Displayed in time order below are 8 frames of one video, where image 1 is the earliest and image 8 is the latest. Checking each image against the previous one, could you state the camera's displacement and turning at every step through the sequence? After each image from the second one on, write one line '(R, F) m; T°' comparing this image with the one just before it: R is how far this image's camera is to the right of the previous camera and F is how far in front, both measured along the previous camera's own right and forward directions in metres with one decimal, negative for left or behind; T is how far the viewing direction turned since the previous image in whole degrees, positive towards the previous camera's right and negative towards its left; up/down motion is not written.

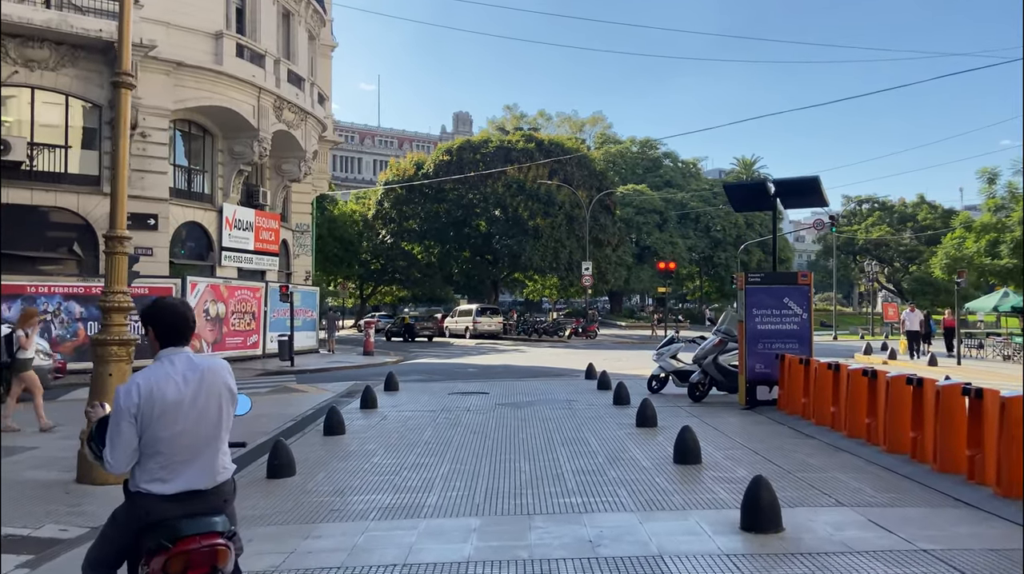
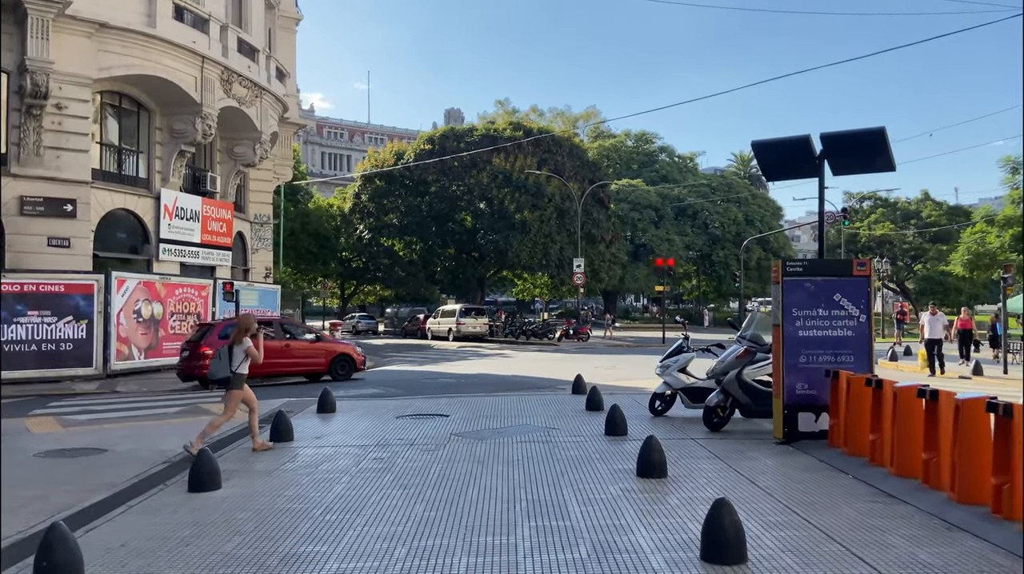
(+0.4, +3.2) m; 0°
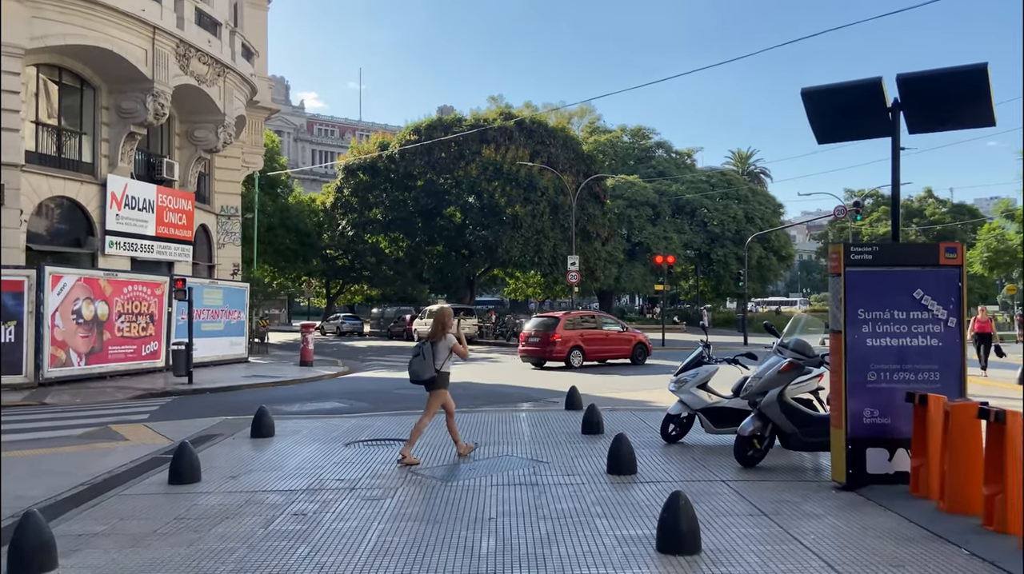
(+0.2, +2.3) m; 0°
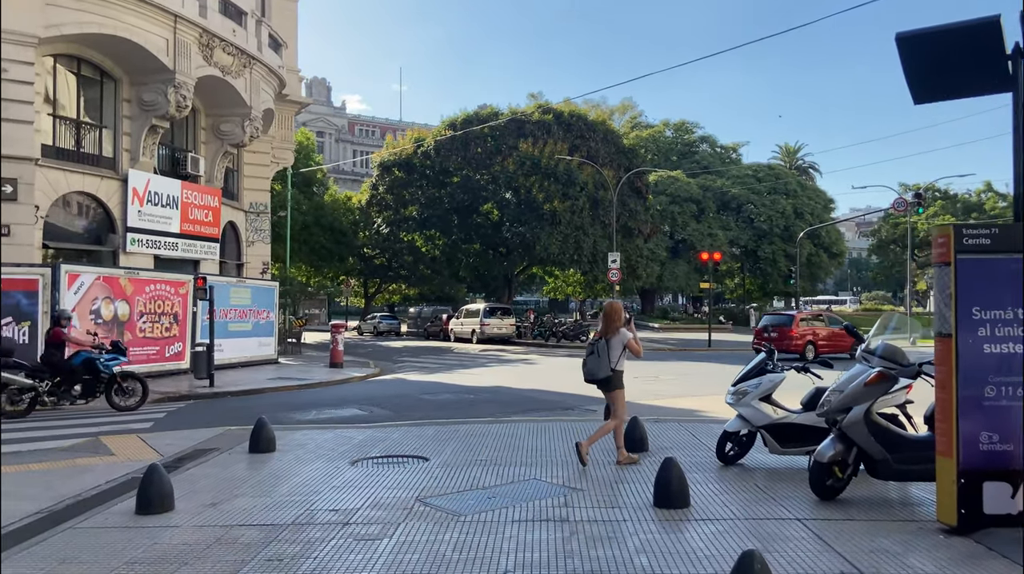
(+0.1, +1.2) m; -3°
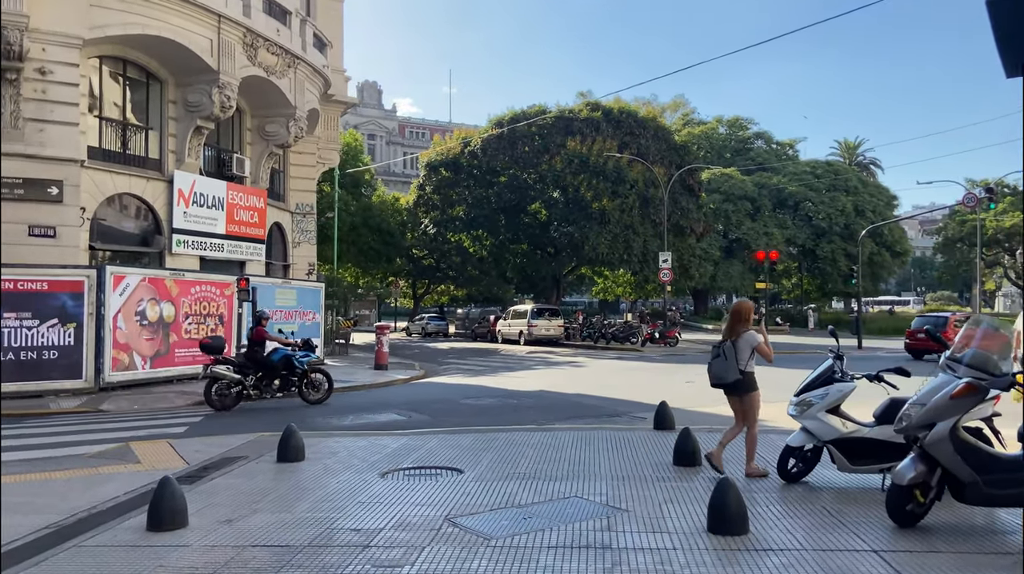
(+0.1, +0.6) m; -4°
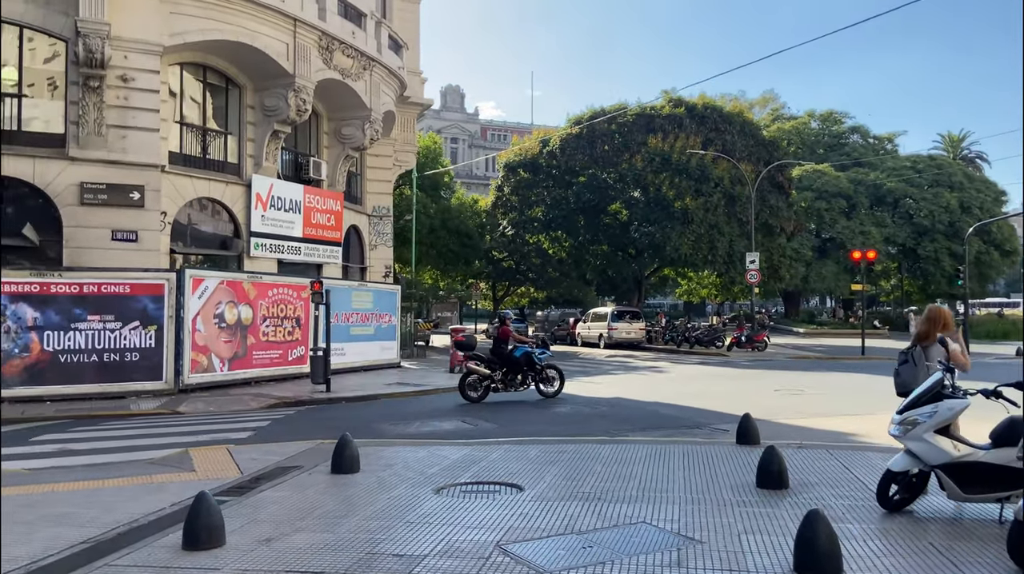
(+0.2, +0.6) m; -6°
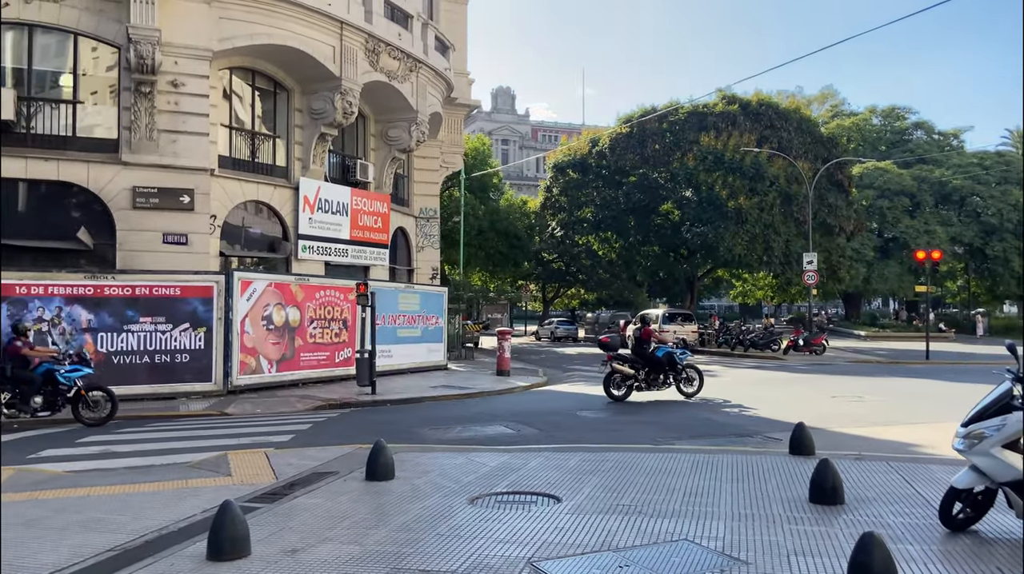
(+0.1, +0.3) m; -4°
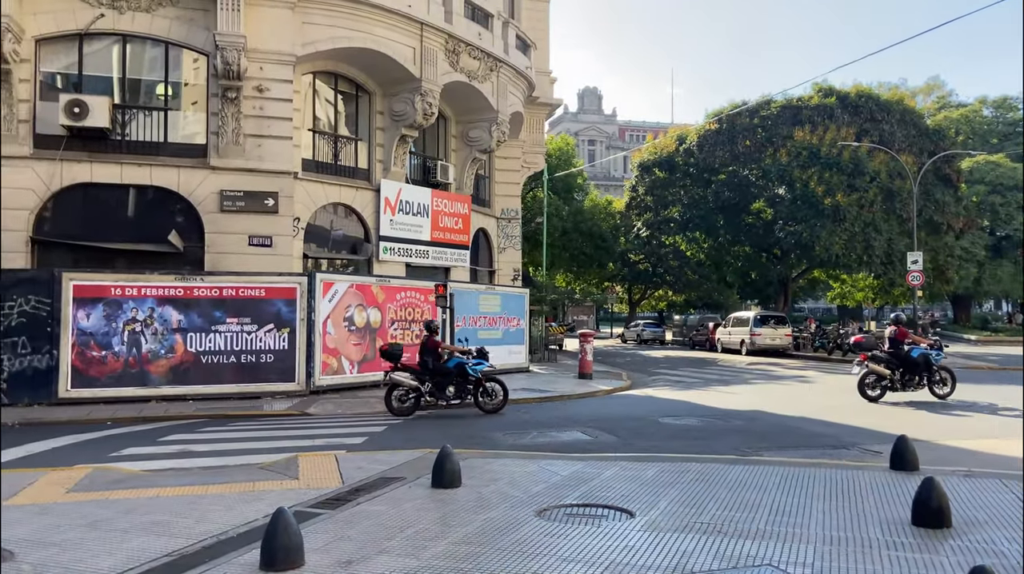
(+0.2, +0.4) m; -6°
